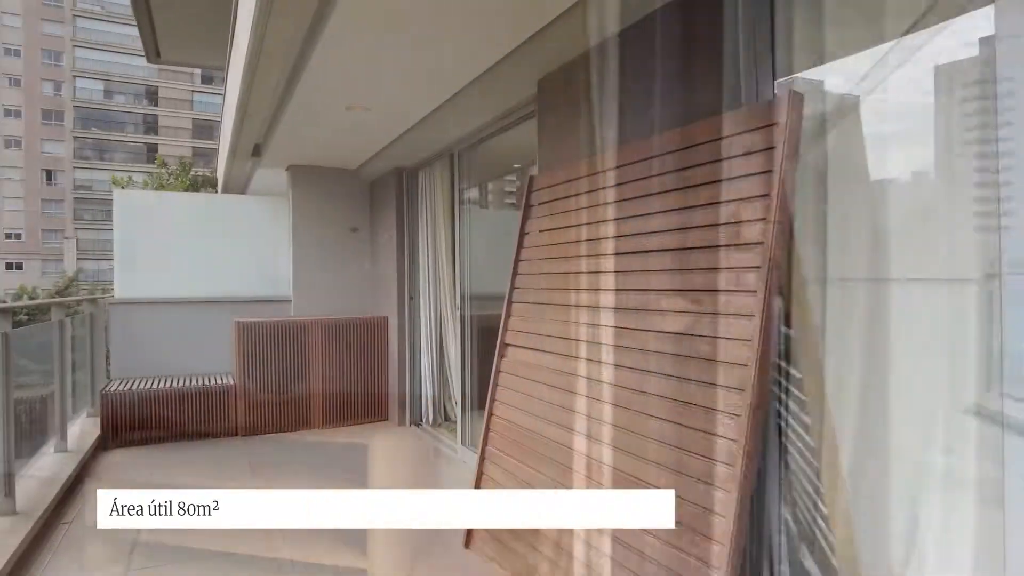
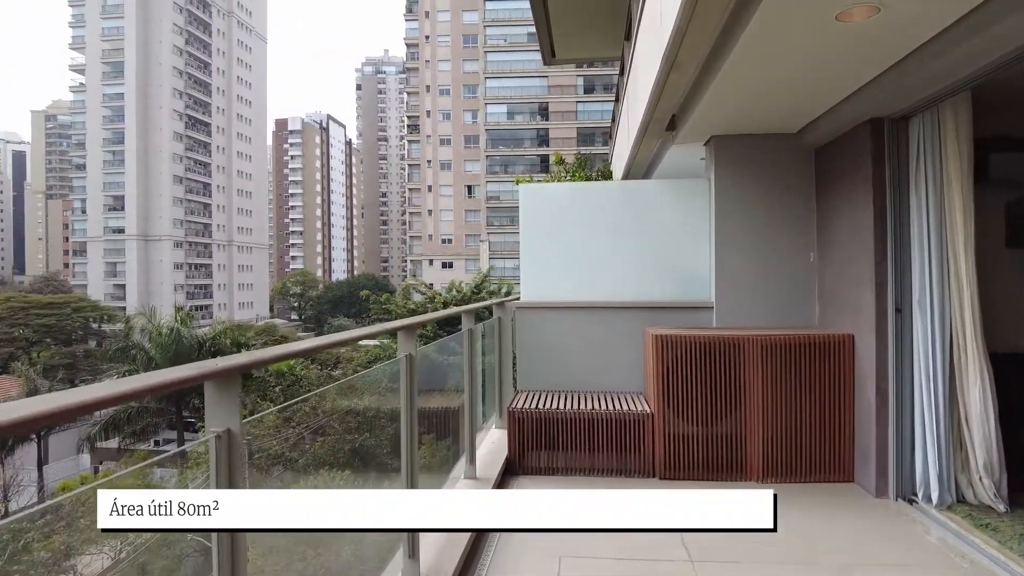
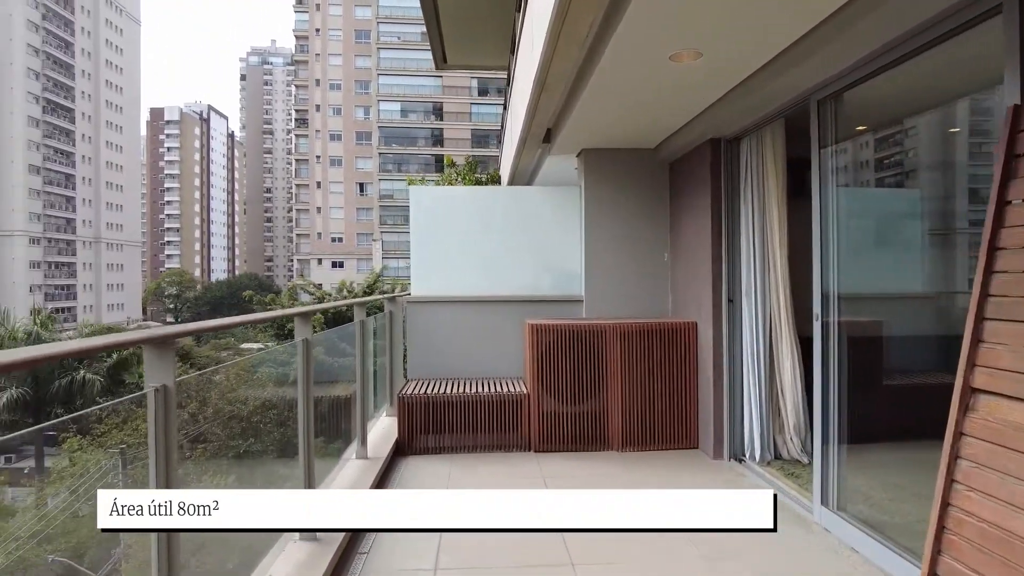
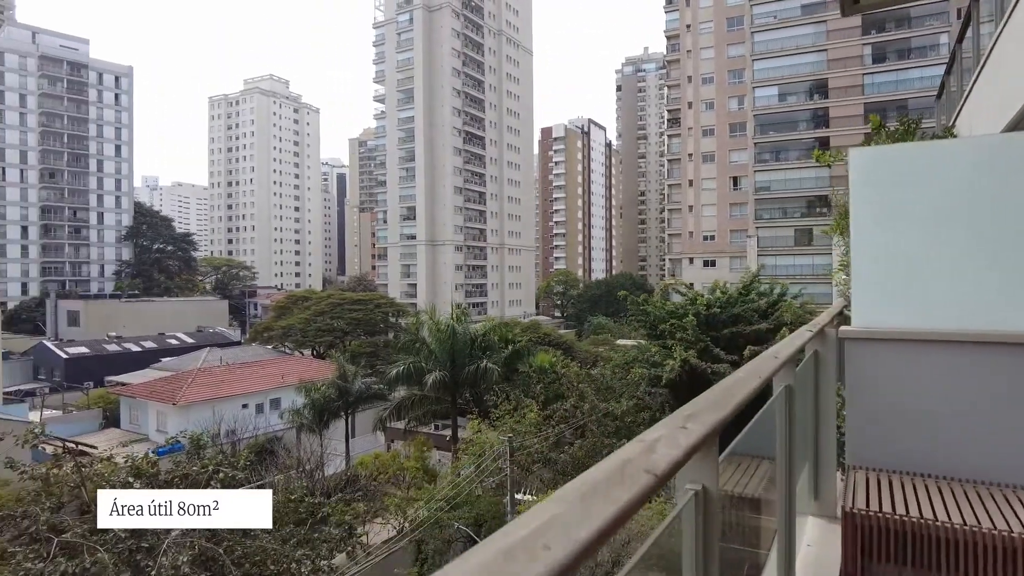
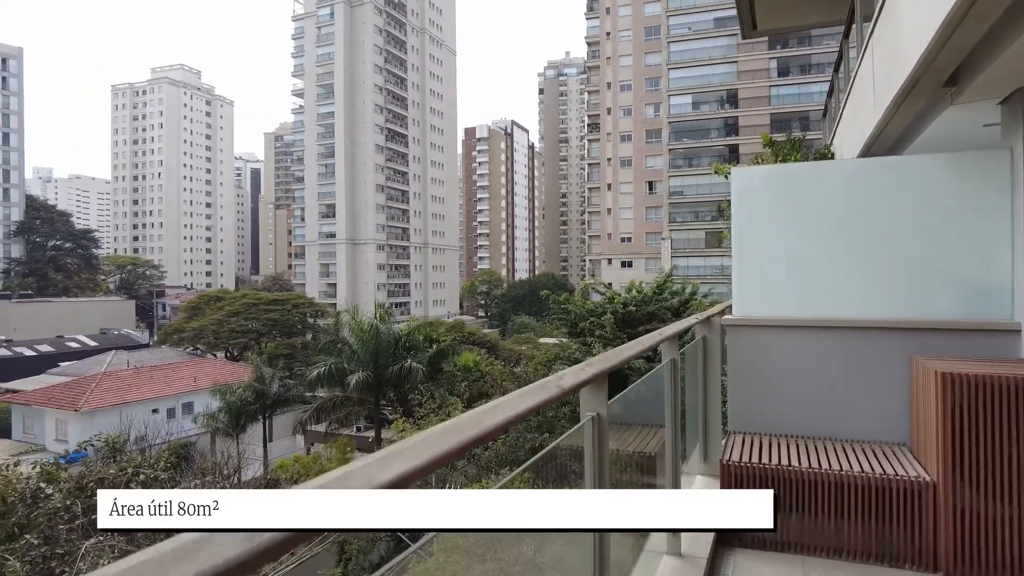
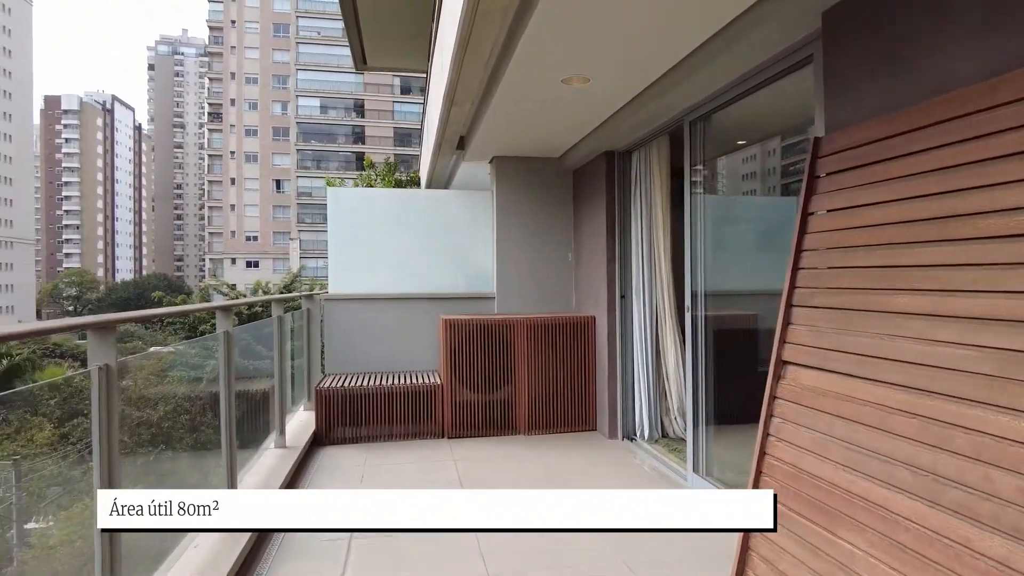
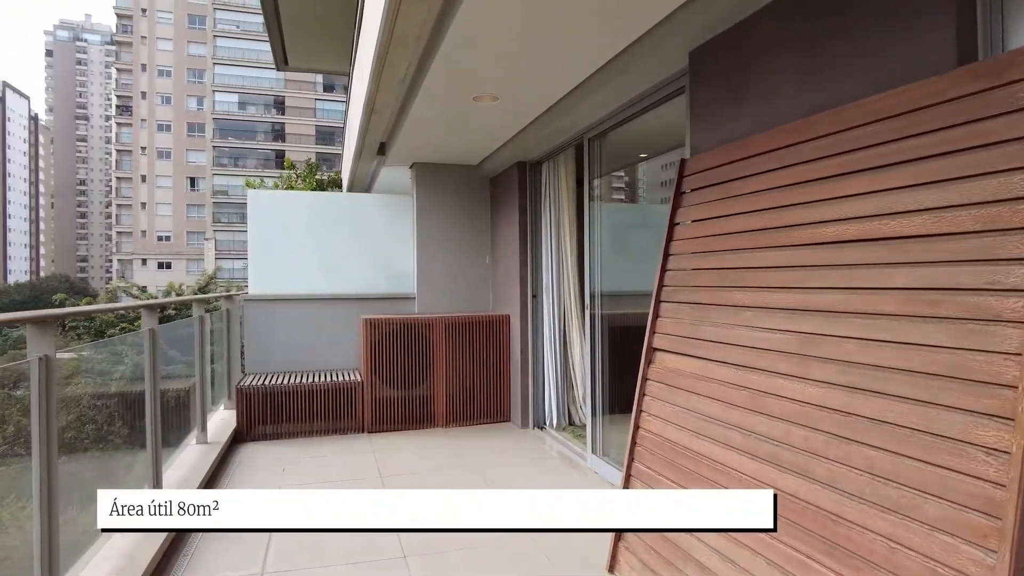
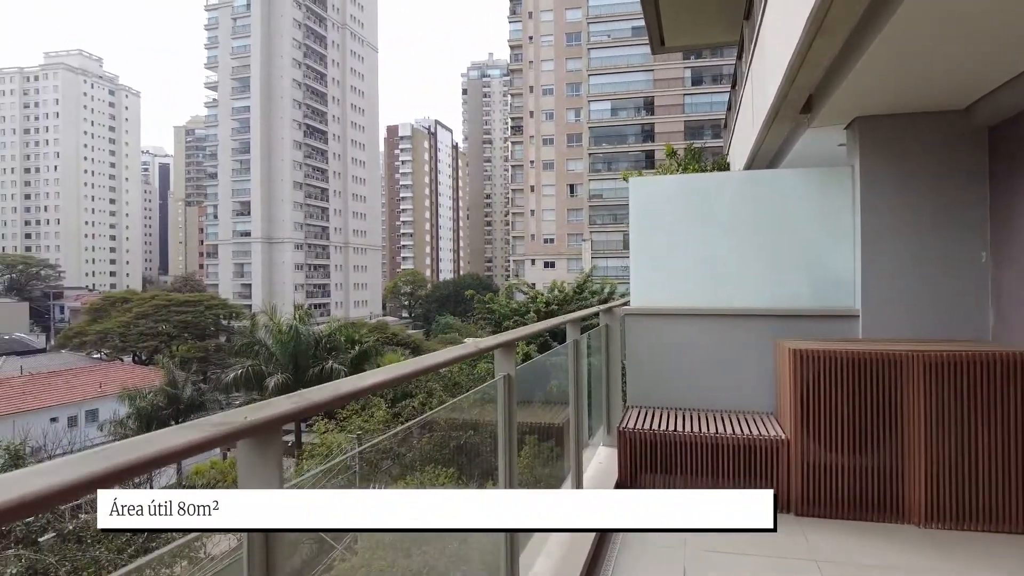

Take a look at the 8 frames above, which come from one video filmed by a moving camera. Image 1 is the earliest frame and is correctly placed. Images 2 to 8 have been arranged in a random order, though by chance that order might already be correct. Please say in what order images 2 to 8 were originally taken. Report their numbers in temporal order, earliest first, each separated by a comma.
7, 6, 3, 2, 8, 5, 4
